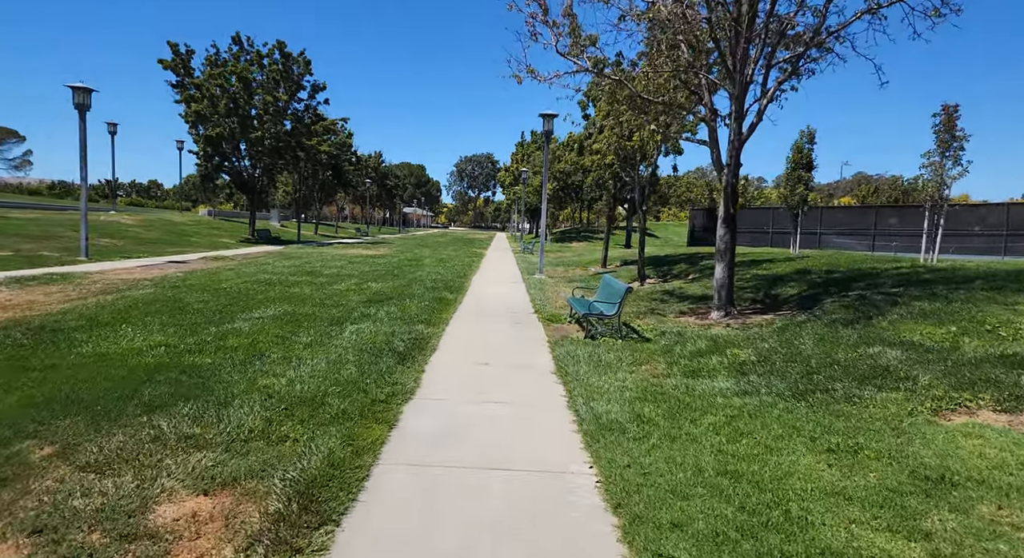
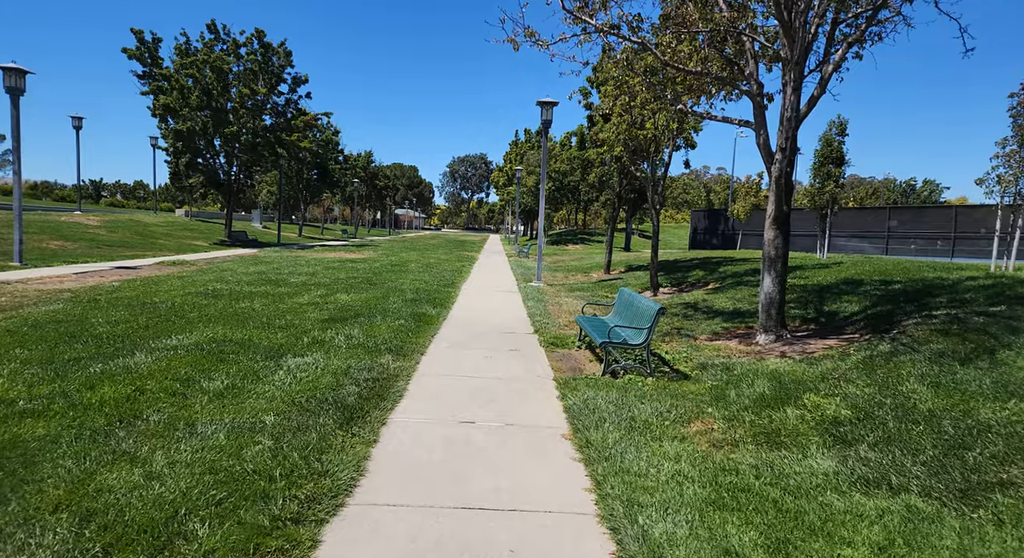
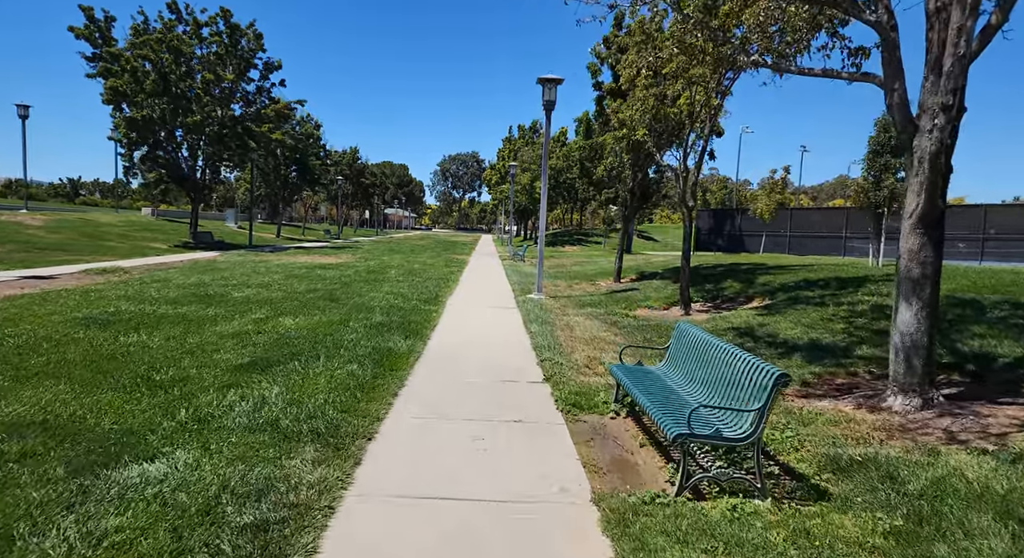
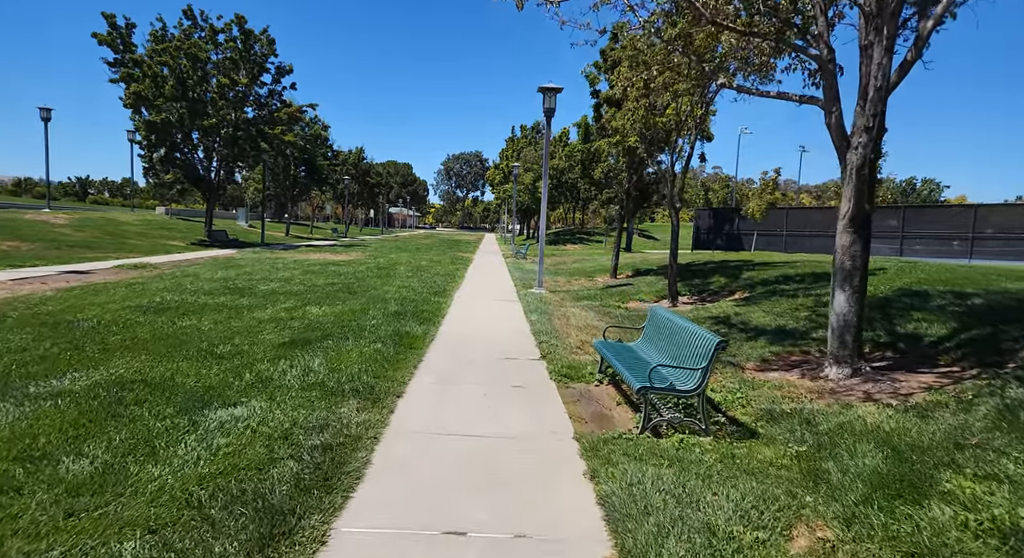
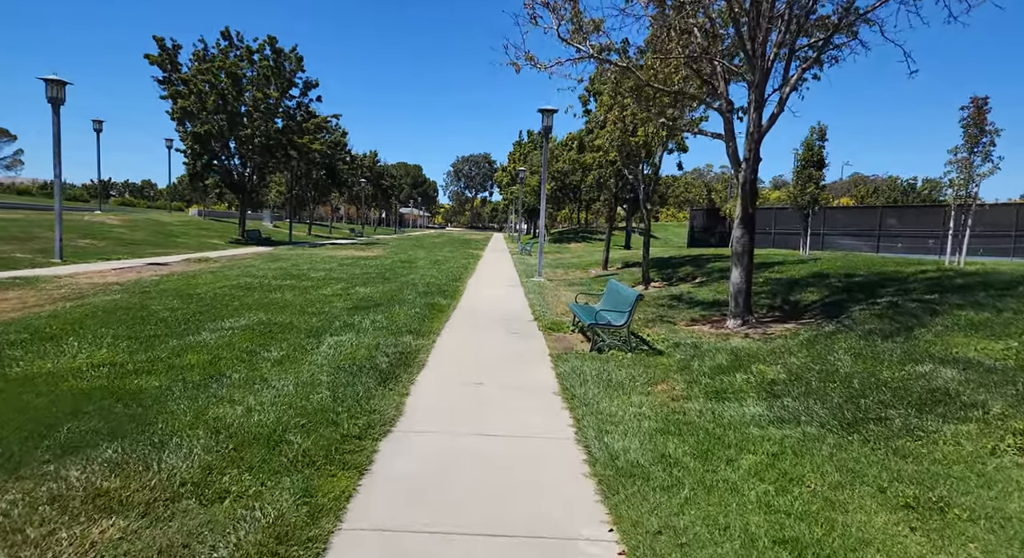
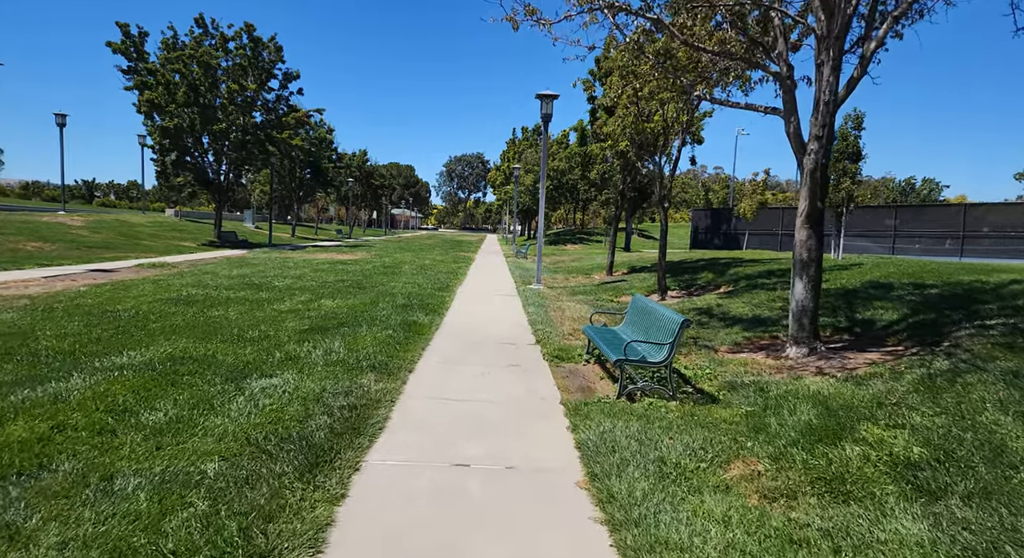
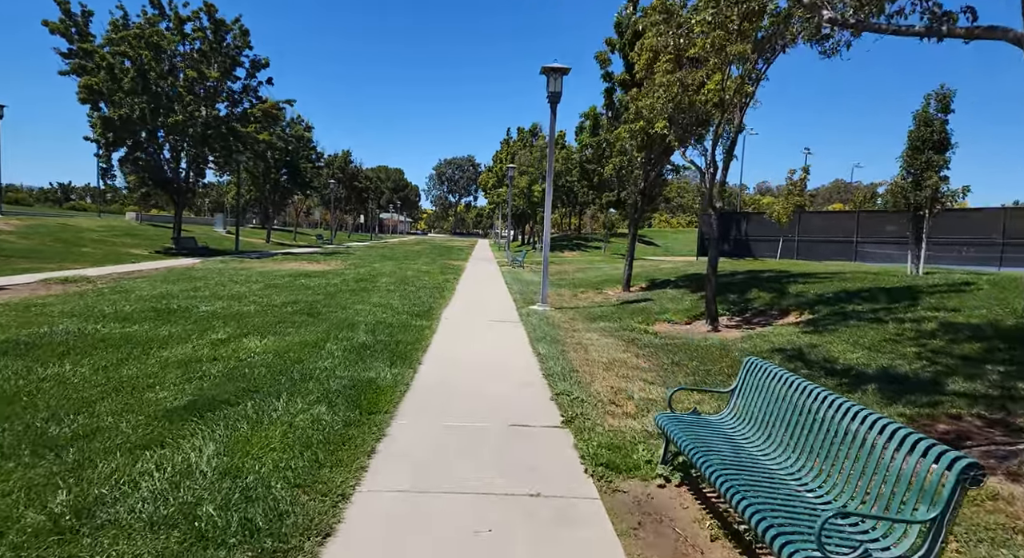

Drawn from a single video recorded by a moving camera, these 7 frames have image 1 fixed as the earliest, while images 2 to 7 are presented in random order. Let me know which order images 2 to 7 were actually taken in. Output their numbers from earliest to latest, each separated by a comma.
5, 2, 6, 4, 3, 7
